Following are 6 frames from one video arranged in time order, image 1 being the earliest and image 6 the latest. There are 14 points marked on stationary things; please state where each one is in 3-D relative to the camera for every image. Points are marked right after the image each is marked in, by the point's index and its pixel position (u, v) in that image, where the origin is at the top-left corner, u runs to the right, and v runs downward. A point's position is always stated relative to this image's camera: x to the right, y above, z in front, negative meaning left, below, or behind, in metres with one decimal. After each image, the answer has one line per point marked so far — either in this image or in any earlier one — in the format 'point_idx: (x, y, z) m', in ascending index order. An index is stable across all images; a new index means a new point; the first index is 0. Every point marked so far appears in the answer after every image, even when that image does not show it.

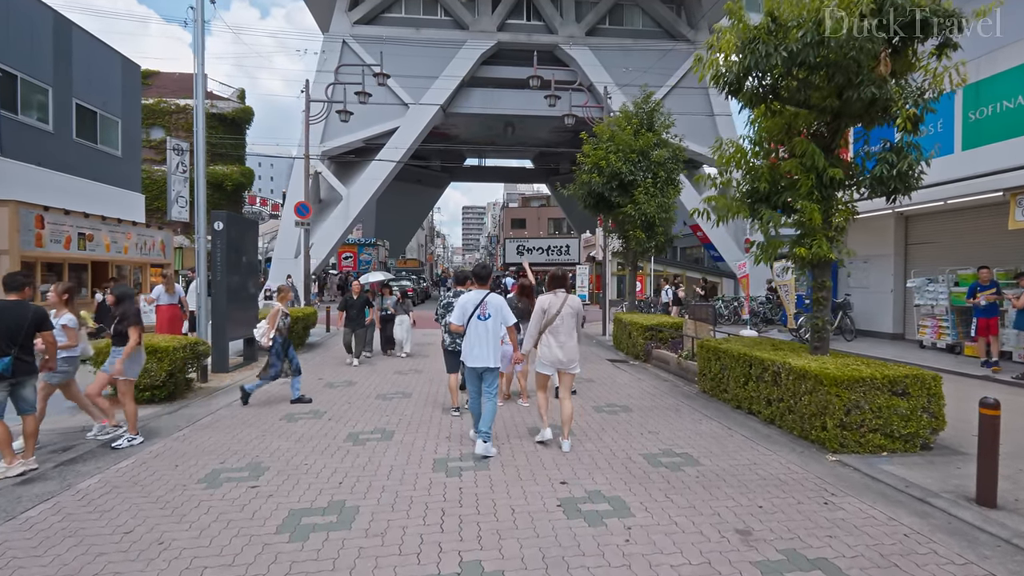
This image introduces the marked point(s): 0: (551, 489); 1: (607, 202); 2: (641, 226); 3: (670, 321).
0: (+0.4, -1.9, +5.0) m
1: (+2.6, +2.4, +14.5) m
2: (+3.4, +1.6, +13.8) m
3: (+3.6, -0.8, +12.1) m
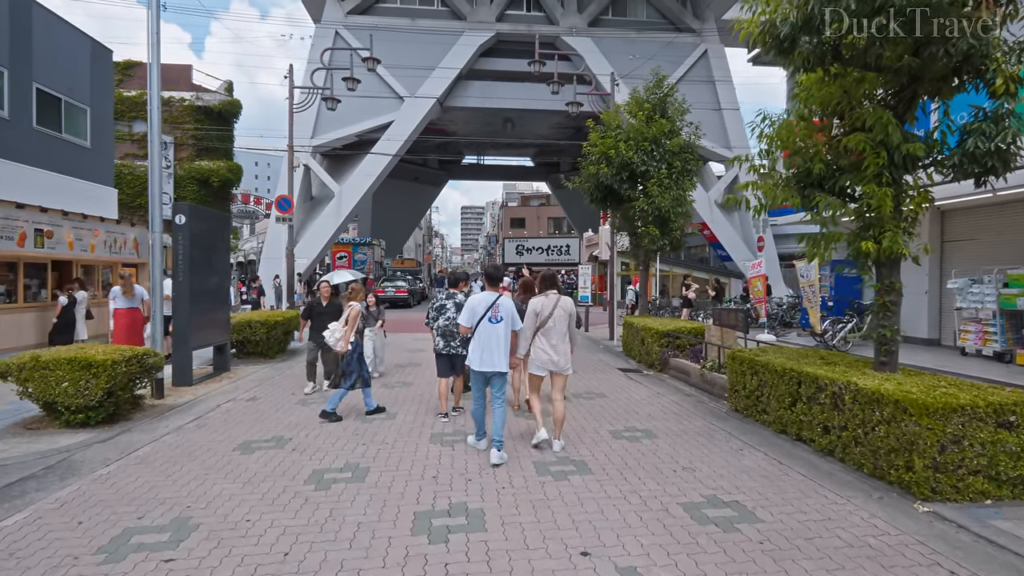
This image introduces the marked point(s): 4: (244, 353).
0: (+0.4, -1.9, +3.7) m
1: (+2.6, +2.3, +13.3) m
2: (+3.4, +1.6, +12.6) m
3: (+3.7, -0.8, +10.8) m
4: (-6.3, -1.5, +12.3) m
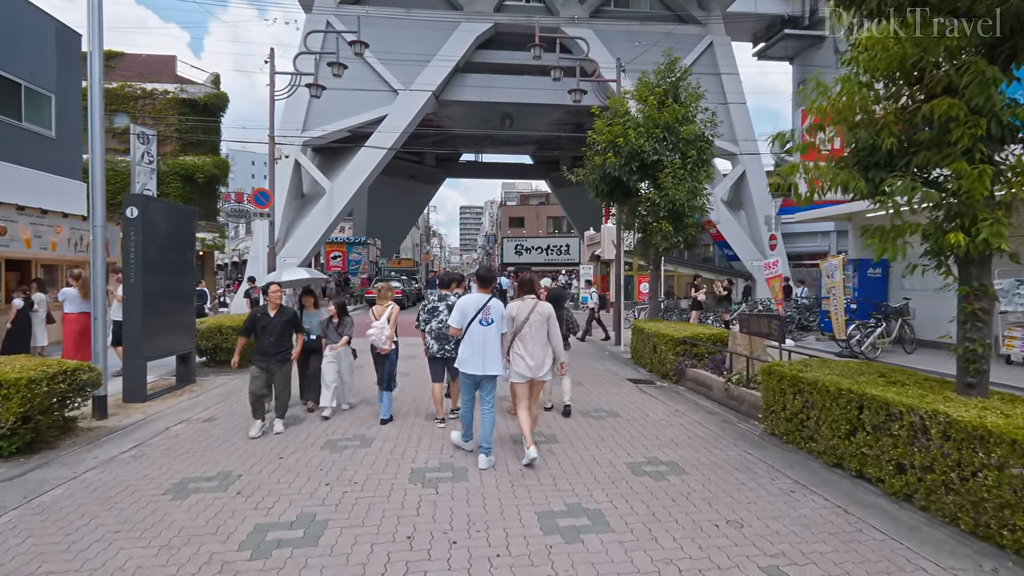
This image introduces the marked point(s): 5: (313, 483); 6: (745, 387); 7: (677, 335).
0: (+0.4, -2.0, +2.6) m
1: (+2.6, +2.3, +12.2) m
2: (+3.4, +1.5, +11.5) m
3: (+3.6, -0.8, +9.7) m
4: (-6.3, -1.6, +11.2) m
5: (-1.9, -1.9, +5.1) m
6: (+3.4, -1.4, +7.6) m
7: (+3.1, -0.9, +9.7) m
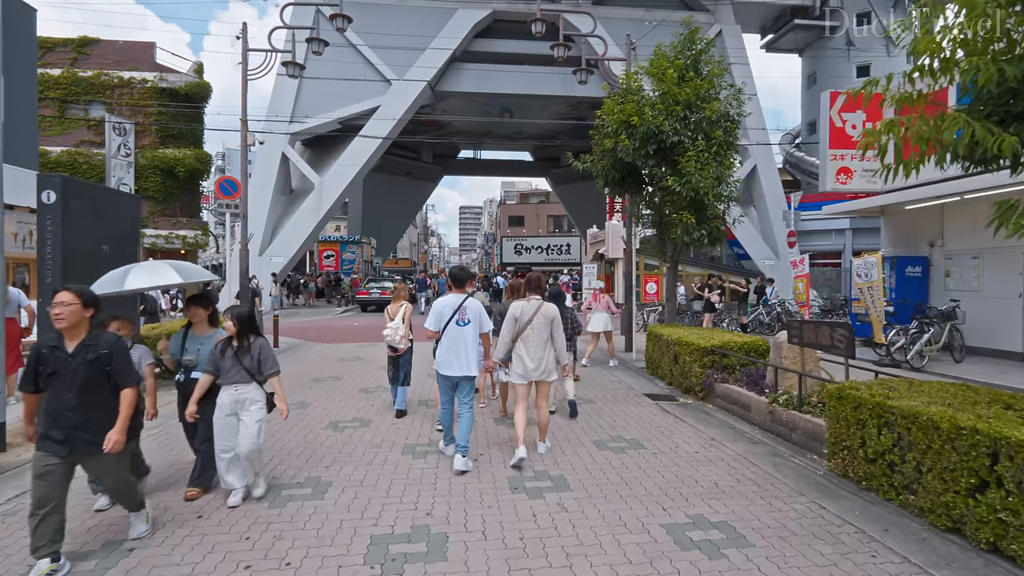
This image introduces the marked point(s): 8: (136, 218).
0: (+0.4, -2.0, +1.2) m
1: (+2.6, +2.3, +10.7) m
2: (+3.4, +1.5, +10.1) m
3: (+3.6, -0.8, +8.3) m
4: (-6.3, -1.6, +9.7) m
5: (-2.0, -1.9, +3.7) m
6: (+3.4, -1.4, +6.2) m
7: (+3.0, -0.9, +8.3) m
8: (-6.0, +1.1, +8.5) m
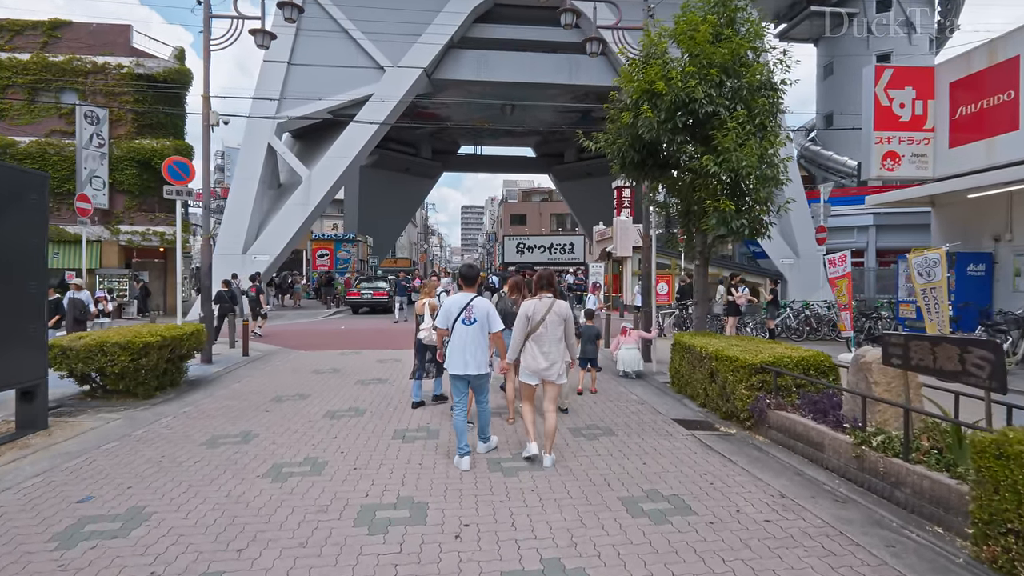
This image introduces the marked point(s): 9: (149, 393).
0: (+0.3, -2.0, -0.5) m
1: (+2.6, +2.3, +9.1) m
2: (+3.4, +1.5, +8.4) m
3: (+3.6, -0.9, +6.6) m
4: (-6.3, -1.6, +8.1) m
5: (-2.0, -1.9, +2.0) m
6: (+3.3, -1.5, +4.5) m
7: (+3.0, -0.9, +6.6) m
8: (-6.0, +1.1, +6.8) m
9: (-5.8, -1.7, +8.3) m
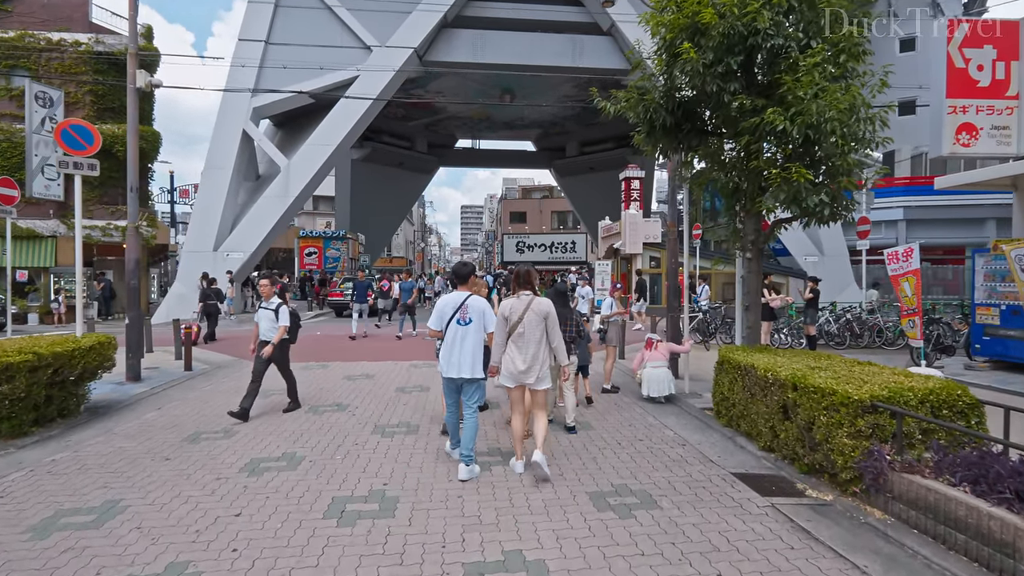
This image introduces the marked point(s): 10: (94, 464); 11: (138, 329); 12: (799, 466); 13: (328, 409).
0: (+0.3, -2.0, -2.6) m
1: (+2.5, +2.3, +6.9) m
2: (+3.3, +1.5, +6.3) m
3: (+3.5, -0.9, +4.5) m
4: (-6.4, -1.6, +6.0) m
5: (-2.0, -1.9, -0.1) m
6: (+3.3, -1.5, +2.4) m
7: (+3.0, -0.9, +4.5) m
8: (-6.1, +1.1, +4.7) m
9: (-5.8, -1.7, +6.2) m
10: (-4.3, -1.8, +5.5) m
11: (-6.7, -0.7, +9.4) m
12: (+2.8, -1.7, +5.1) m
13: (-2.6, -1.7, +7.8) m
